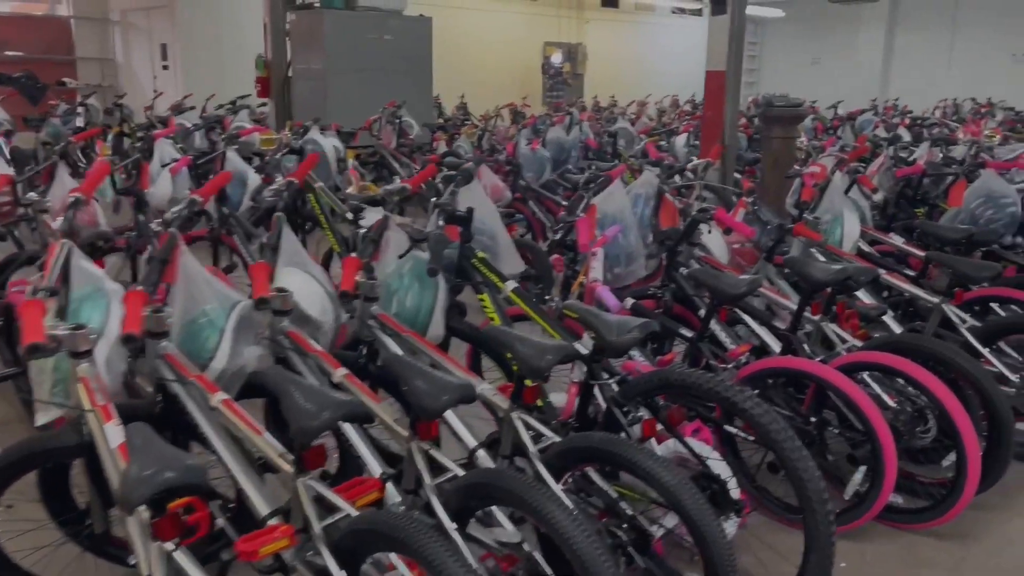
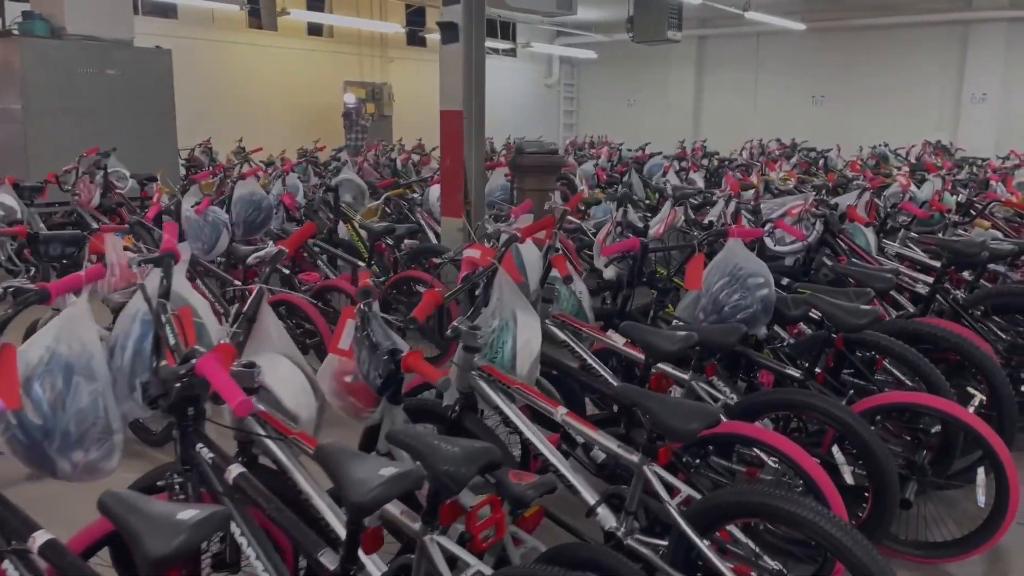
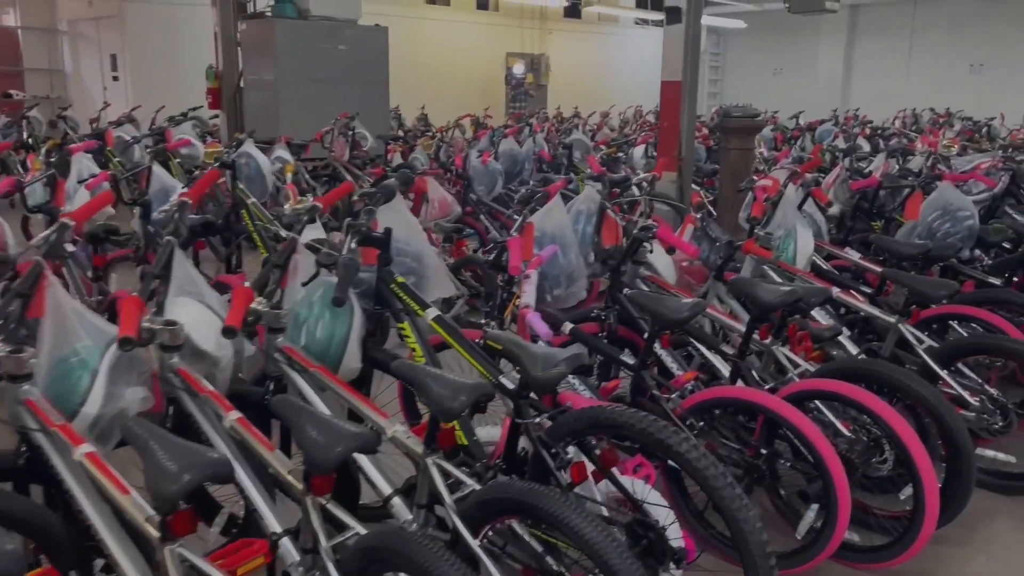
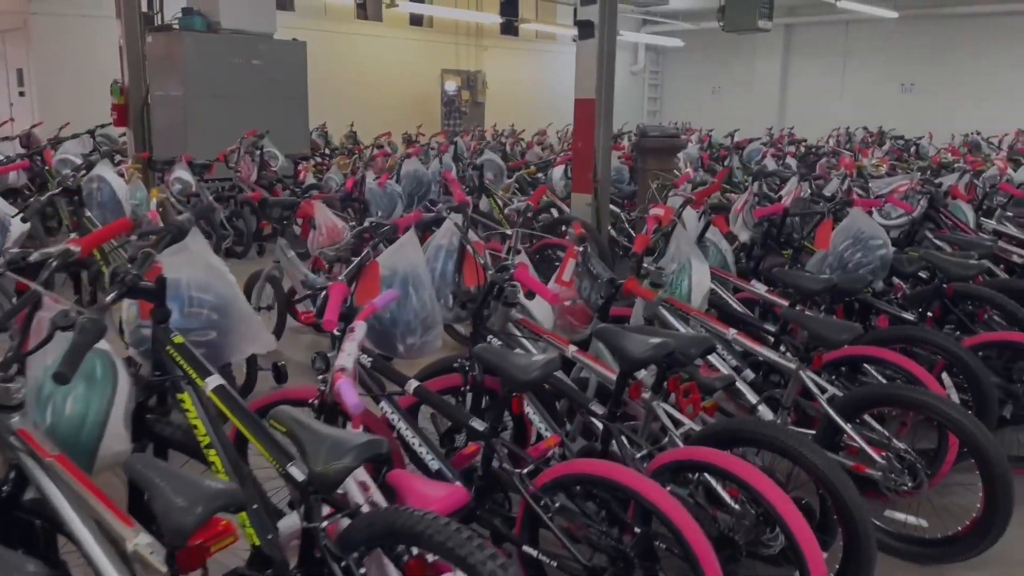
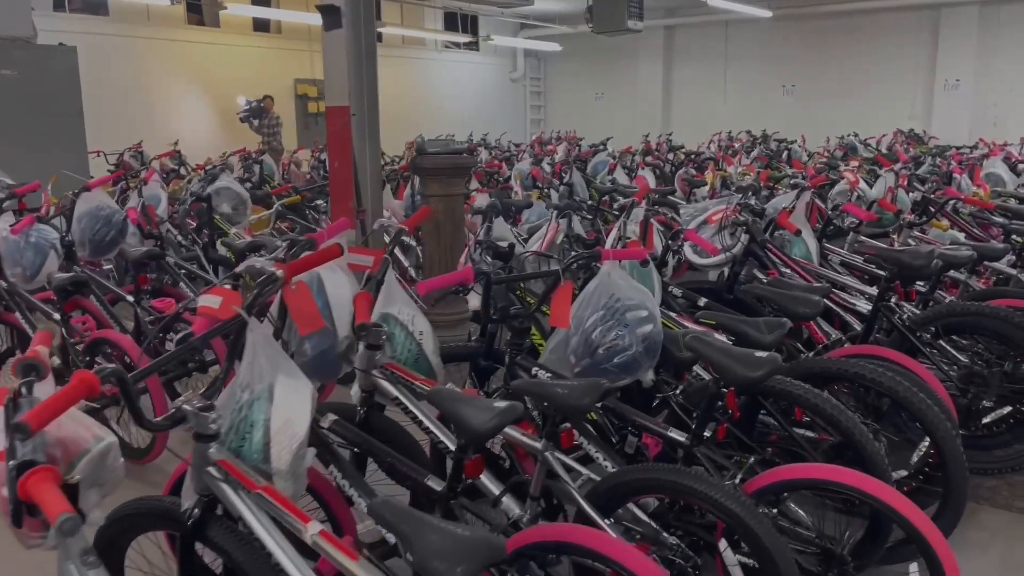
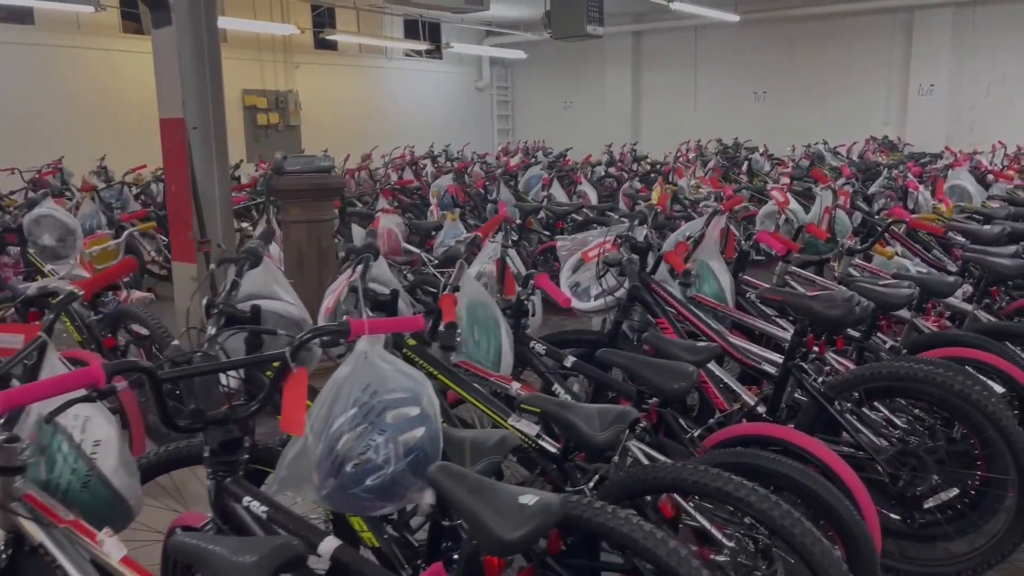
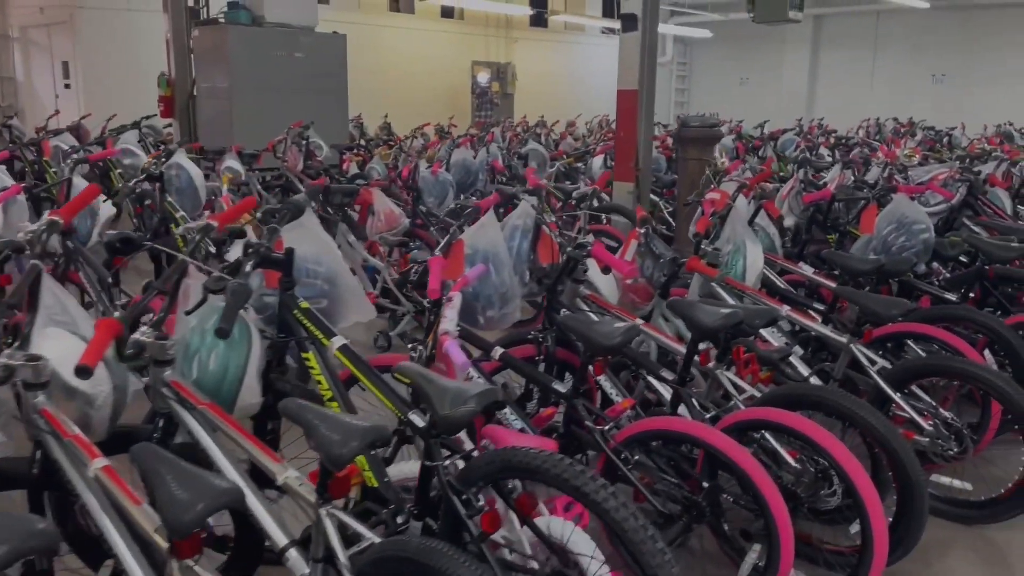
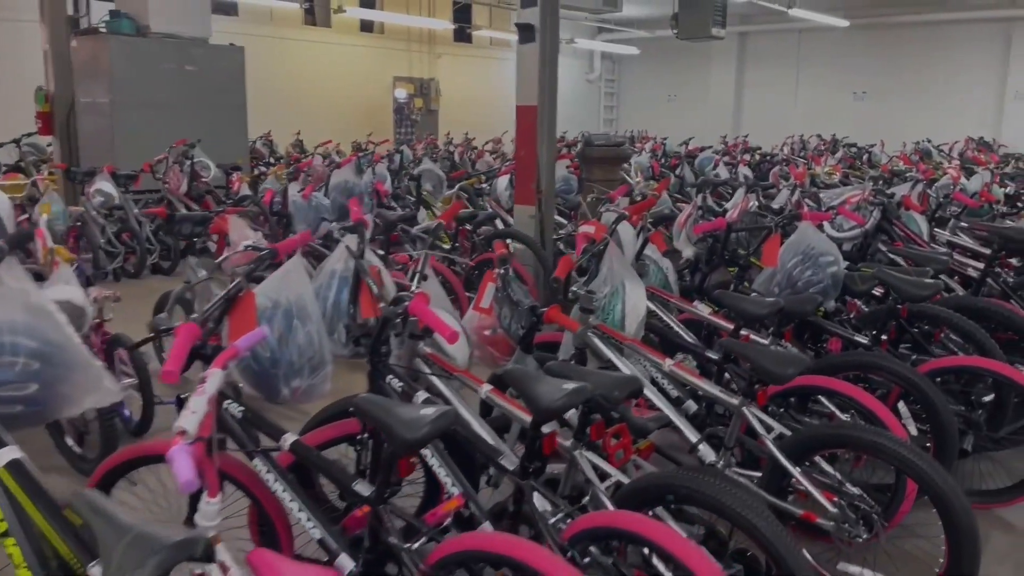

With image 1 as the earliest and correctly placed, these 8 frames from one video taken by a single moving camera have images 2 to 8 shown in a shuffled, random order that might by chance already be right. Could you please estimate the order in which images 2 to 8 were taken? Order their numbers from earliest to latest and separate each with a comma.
3, 7, 4, 8, 2, 5, 6
